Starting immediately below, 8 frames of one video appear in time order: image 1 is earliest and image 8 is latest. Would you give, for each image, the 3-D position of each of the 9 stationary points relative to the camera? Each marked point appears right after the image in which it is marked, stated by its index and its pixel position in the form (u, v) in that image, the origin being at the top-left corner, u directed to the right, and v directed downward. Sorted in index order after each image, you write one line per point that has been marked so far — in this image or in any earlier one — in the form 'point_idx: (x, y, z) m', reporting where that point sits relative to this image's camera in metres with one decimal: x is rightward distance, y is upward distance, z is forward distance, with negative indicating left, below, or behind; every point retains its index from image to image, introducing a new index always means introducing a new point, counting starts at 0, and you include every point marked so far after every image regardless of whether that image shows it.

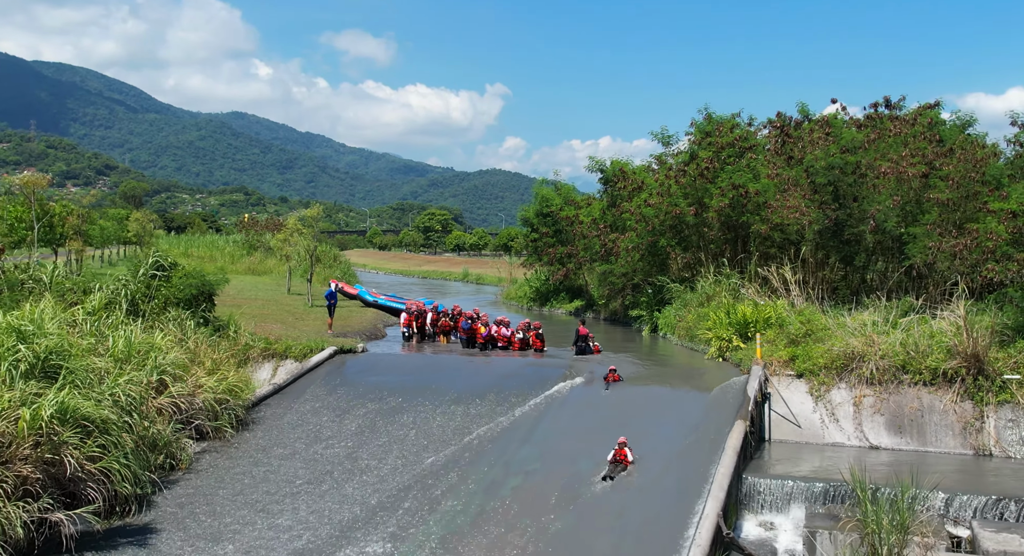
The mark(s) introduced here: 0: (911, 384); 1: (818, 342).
0: (+6.1, -1.6, +13.4) m
1: (+5.3, -1.1, +15.0) m
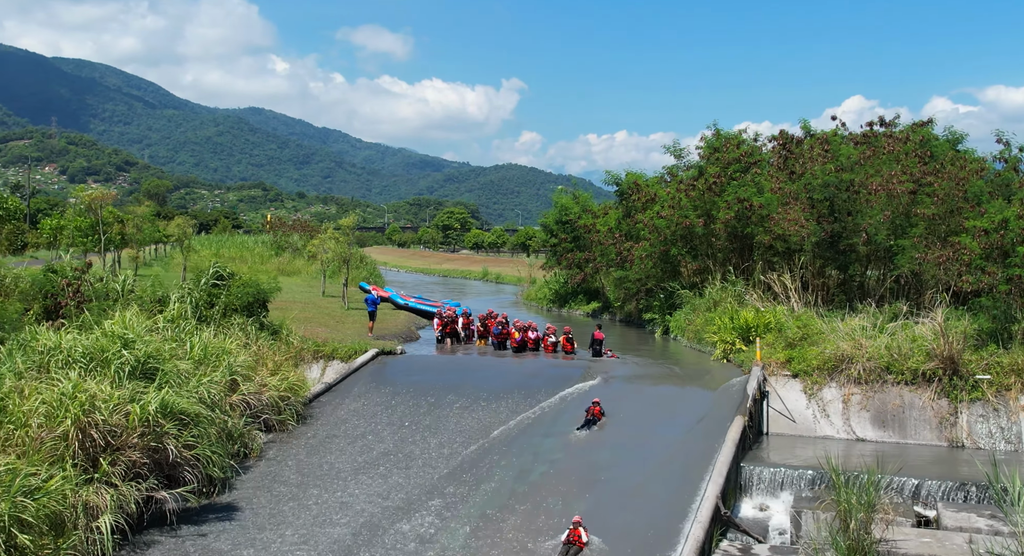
0: (+6.6, -1.8, +15.0) m
1: (+5.8, -1.3, +16.7) m
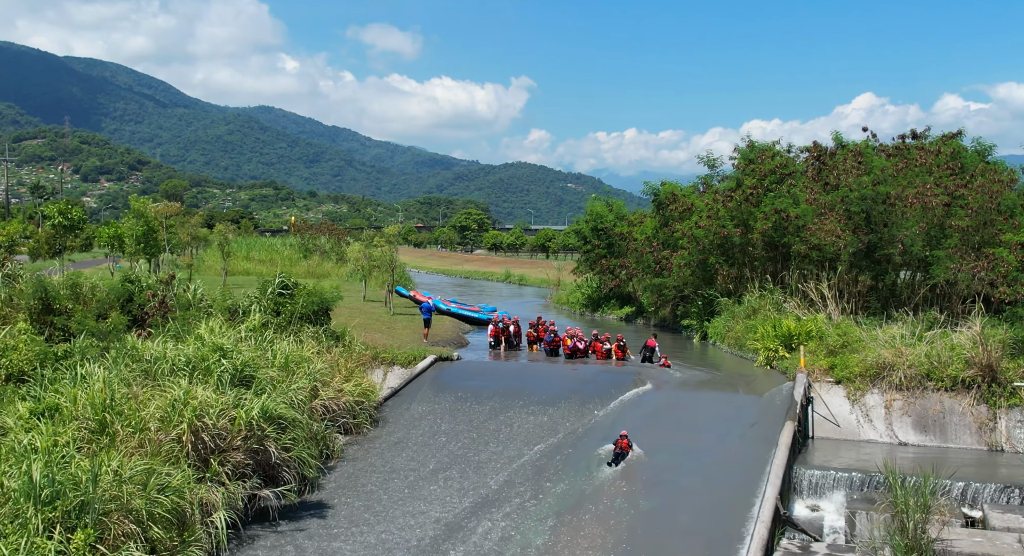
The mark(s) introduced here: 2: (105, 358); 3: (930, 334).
0: (+7.7, -2.0, +15.8) m
1: (+6.9, -1.5, +17.5) m
2: (-6.4, -1.3, +13.9) m
3: (+8.3, -1.1, +17.3) m
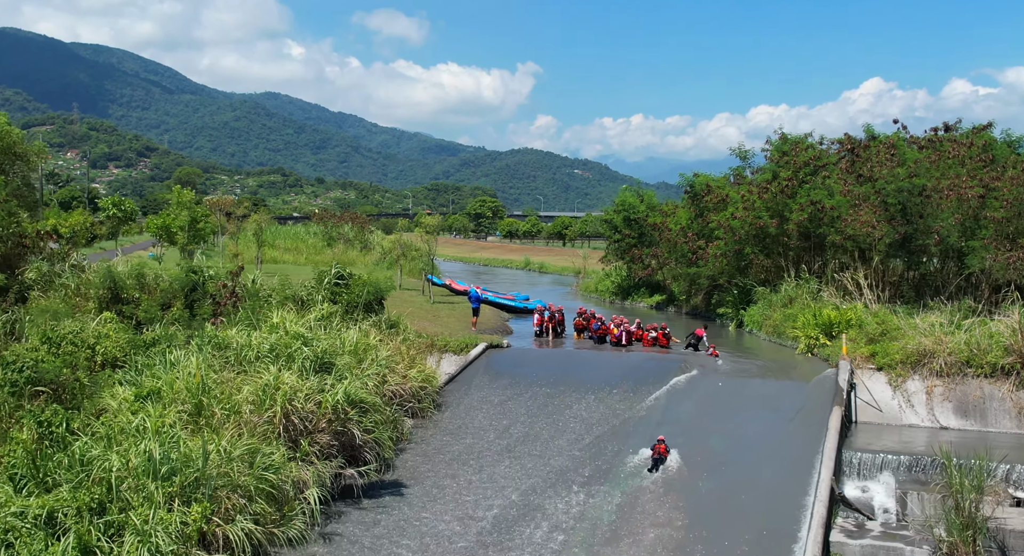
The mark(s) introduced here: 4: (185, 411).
0: (+8.7, -1.8, +16.4) m
1: (+7.9, -1.3, +18.1) m
2: (-5.4, -1.2, +14.6) m
3: (+9.3, -0.9, +17.9) m
4: (-4.6, -1.9, +12.3) m
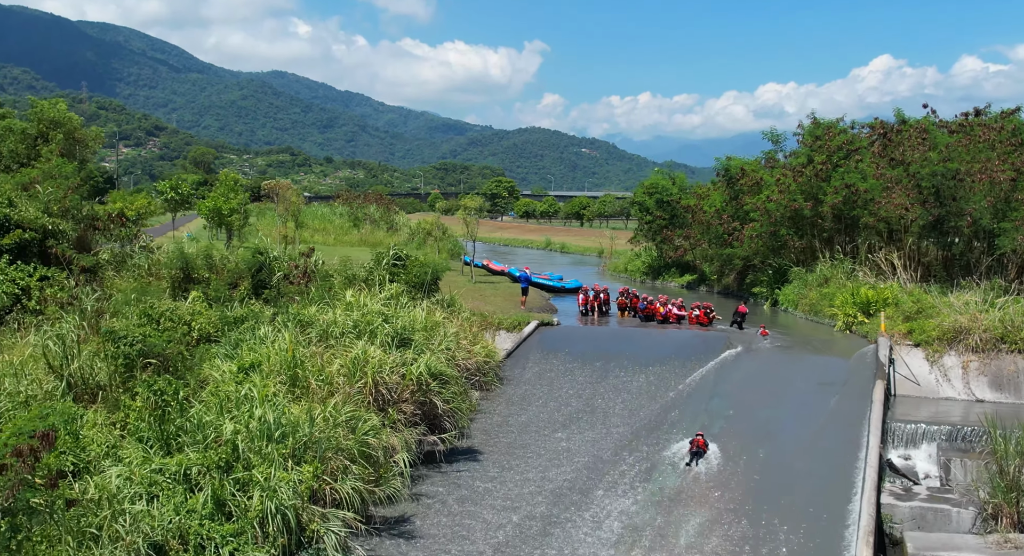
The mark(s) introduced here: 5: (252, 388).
0: (+9.9, -1.4, +17.3) m
1: (+9.1, -0.9, +19.0) m
2: (-4.2, -0.8, +15.6) m
3: (+10.5, -0.5, +18.8) m
4: (-3.5, -1.6, +13.3) m
5: (-3.8, -1.6, +12.8) m
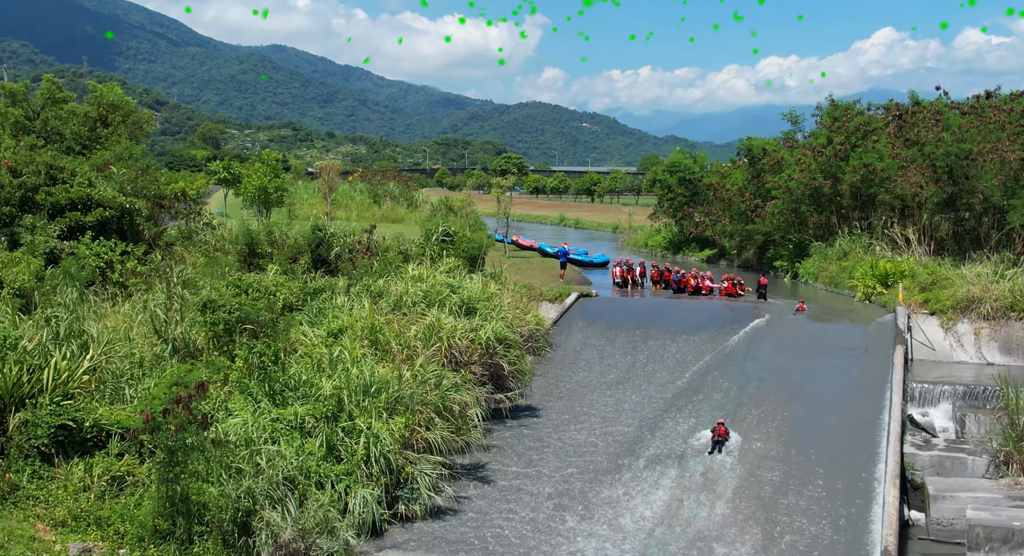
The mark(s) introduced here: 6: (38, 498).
0: (+10.9, -0.9, +18.8) m
1: (+10.1, -0.2, +20.5) m
2: (-3.2, -0.3, +17.1) m
3: (+11.5, +0.1, +20.2) m
4: (-2.4, -1.1, +14.8) m
5: (-2.7, -1.2, +14.3) m
6: (-5.9, -2.7, +10.9) m
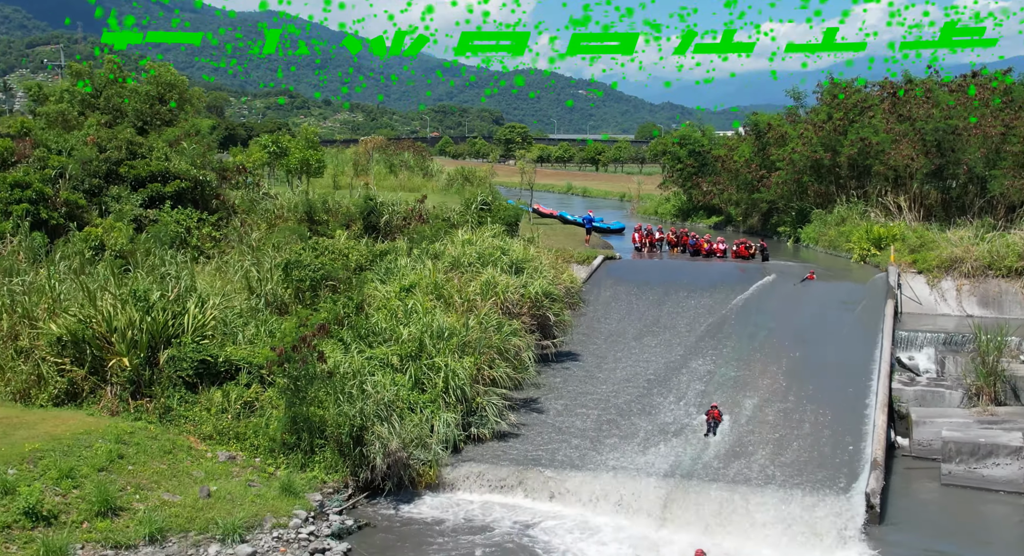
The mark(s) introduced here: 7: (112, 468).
0: (+11.8, 0.0, +21.3) m
1: (+11.0, +0.7, +22.9) m
2: (-2.3, +0.5, +19.5) m
3: (+12.4, +1.1, +22.7) m
4: (-1.5, -0.4, +17.2) m
5: (-1.8, -0.4, +16.8) m
6: (-5.0, -2.1, +13.4) m
7: (-5.4, -2.5, +11.8) m
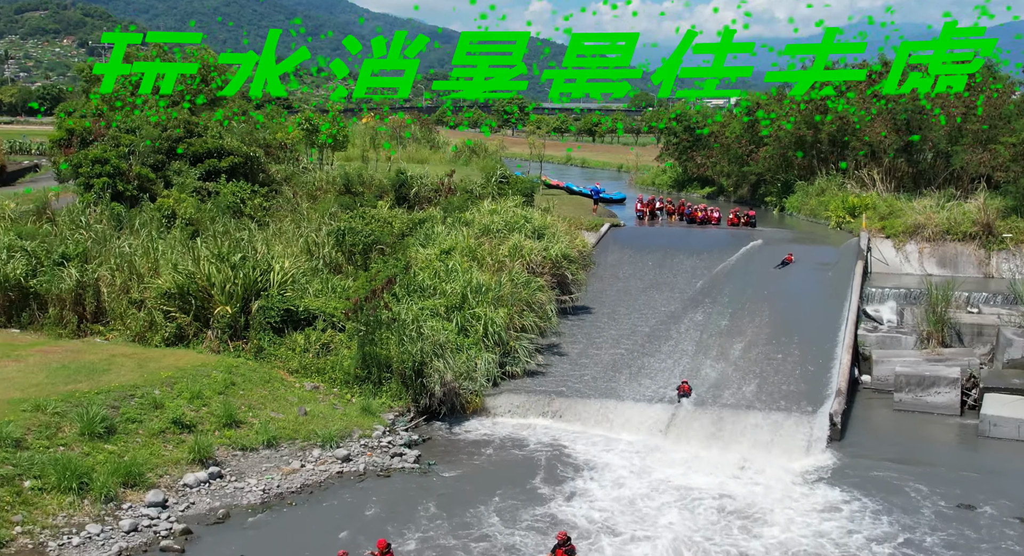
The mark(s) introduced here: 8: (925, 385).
0: (+12.3, +1.0, +24.3) m
1: (+11.5, +1.8, +25.9) m
2: (-1.8, +1.4, +22.4) m
3: (+12.9, +2.1, +25.7) m
4: (-1.0, +0.4, +20.2) m
5: (-1.3, +0.4, +19.7) m
6: (-4.4, -1.5, +16.4) m
7: (-4.8, -1.9, +14.7) m
8: (+8.2, -2.1, +17.2) m
